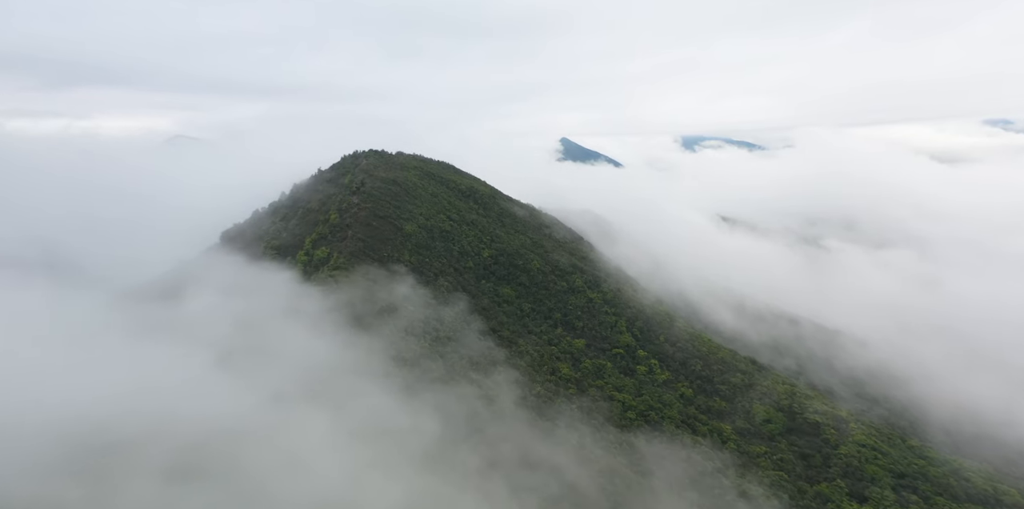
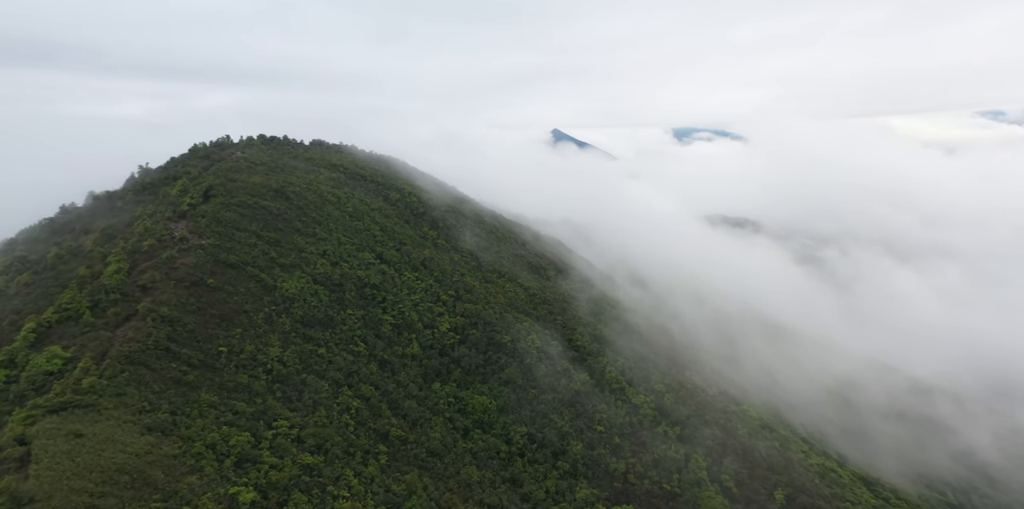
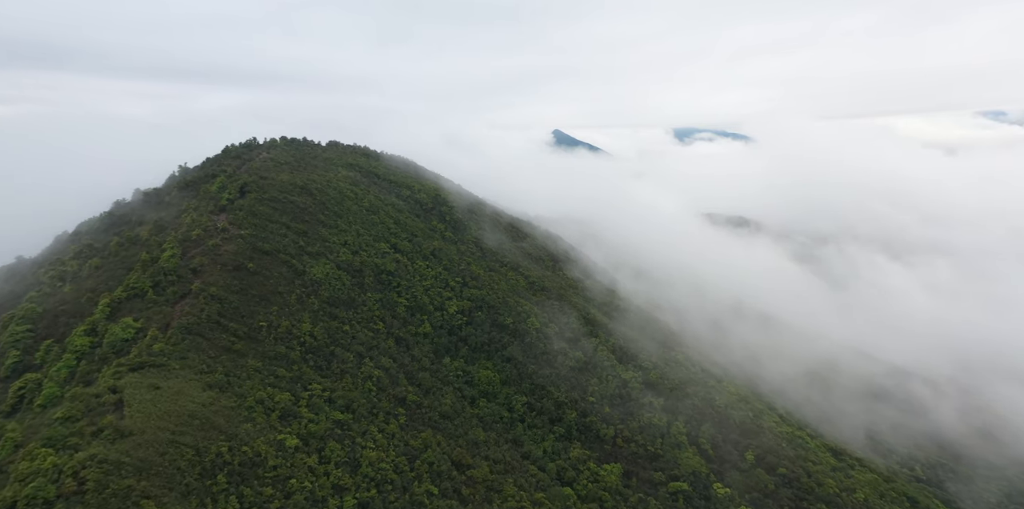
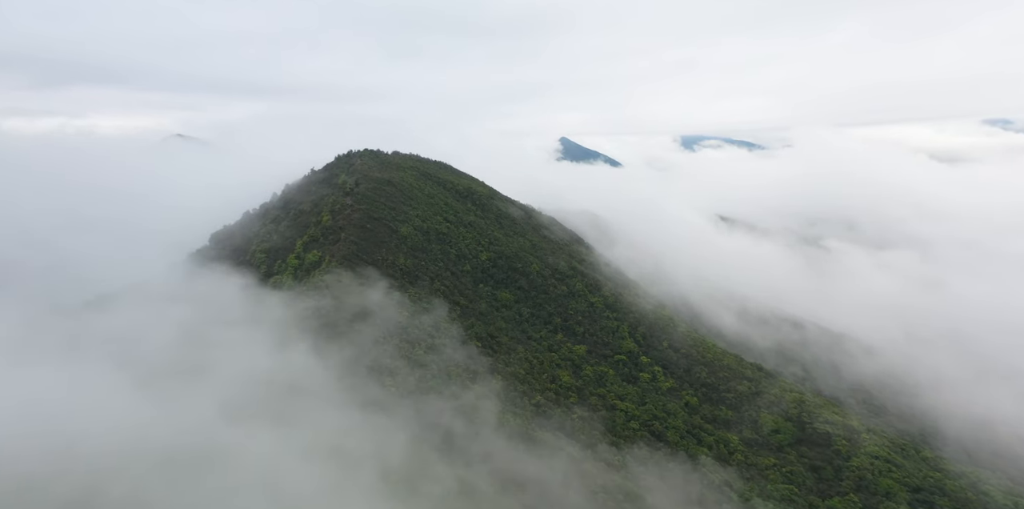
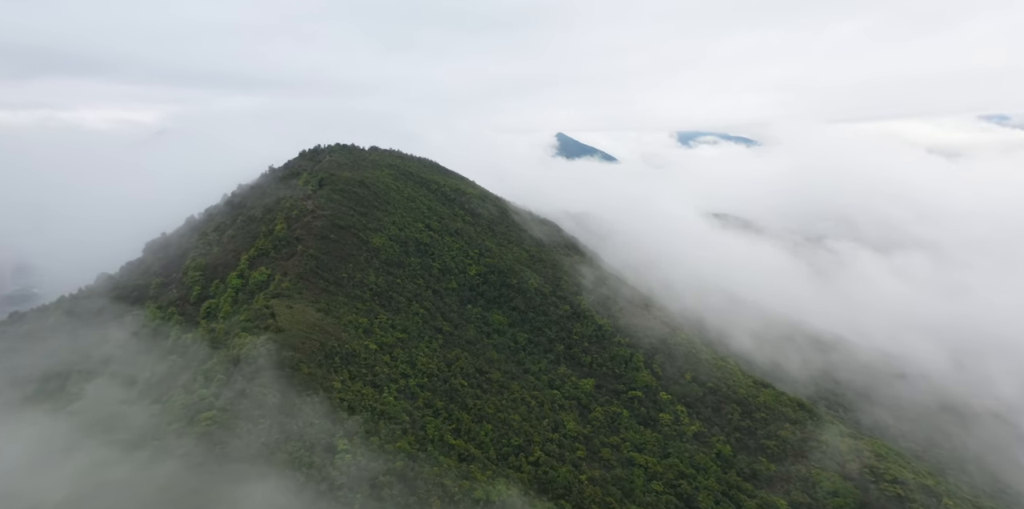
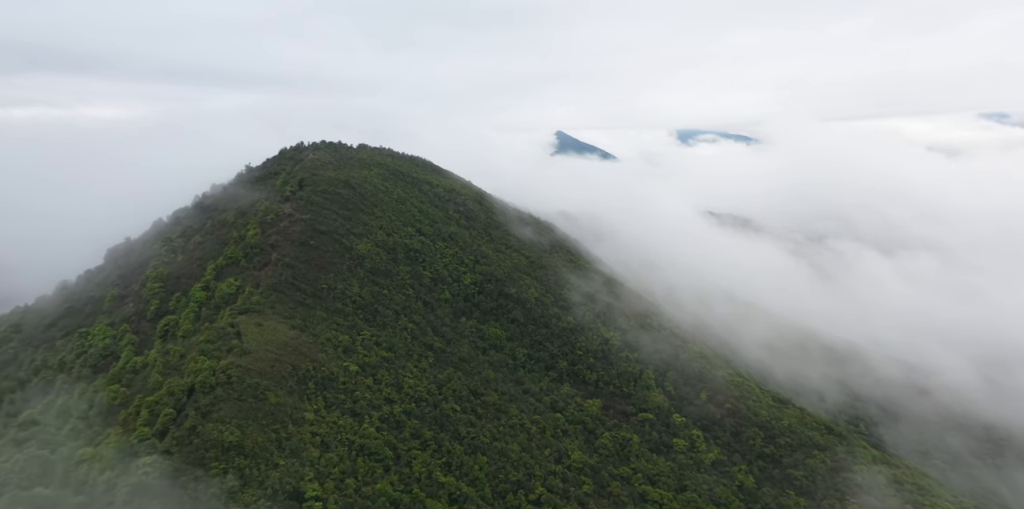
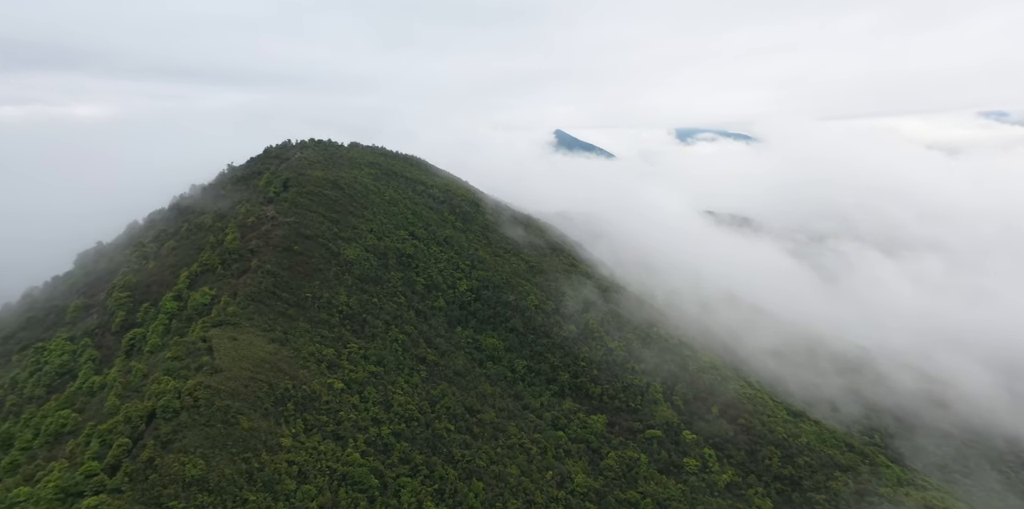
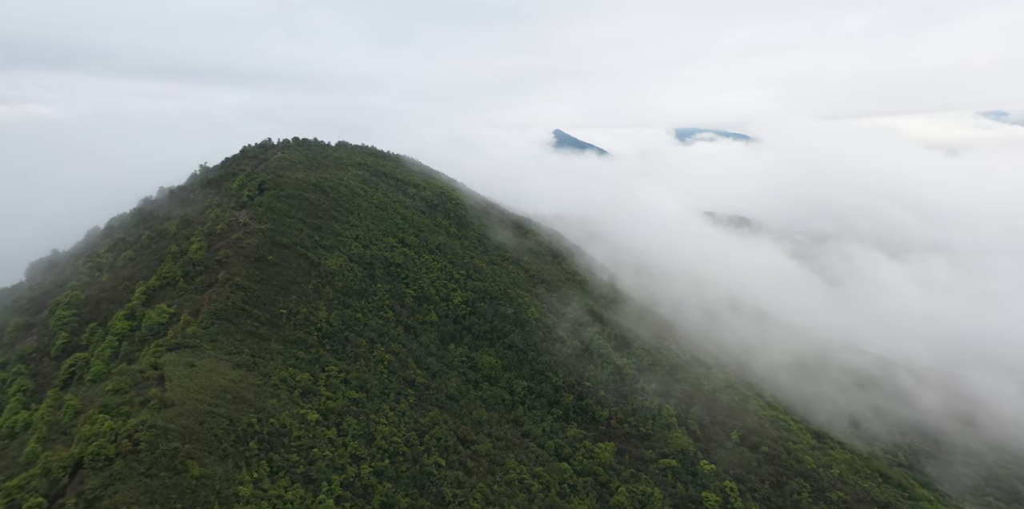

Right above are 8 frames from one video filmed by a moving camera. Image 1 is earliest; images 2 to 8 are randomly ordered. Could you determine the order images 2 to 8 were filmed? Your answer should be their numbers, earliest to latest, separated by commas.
4, 5, 6, 7, 8, 3, 2
